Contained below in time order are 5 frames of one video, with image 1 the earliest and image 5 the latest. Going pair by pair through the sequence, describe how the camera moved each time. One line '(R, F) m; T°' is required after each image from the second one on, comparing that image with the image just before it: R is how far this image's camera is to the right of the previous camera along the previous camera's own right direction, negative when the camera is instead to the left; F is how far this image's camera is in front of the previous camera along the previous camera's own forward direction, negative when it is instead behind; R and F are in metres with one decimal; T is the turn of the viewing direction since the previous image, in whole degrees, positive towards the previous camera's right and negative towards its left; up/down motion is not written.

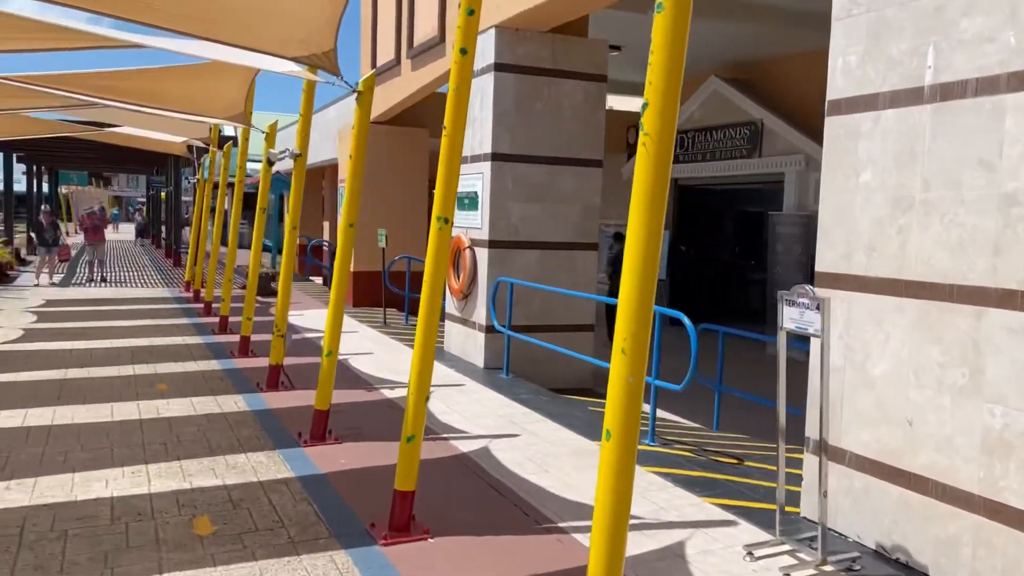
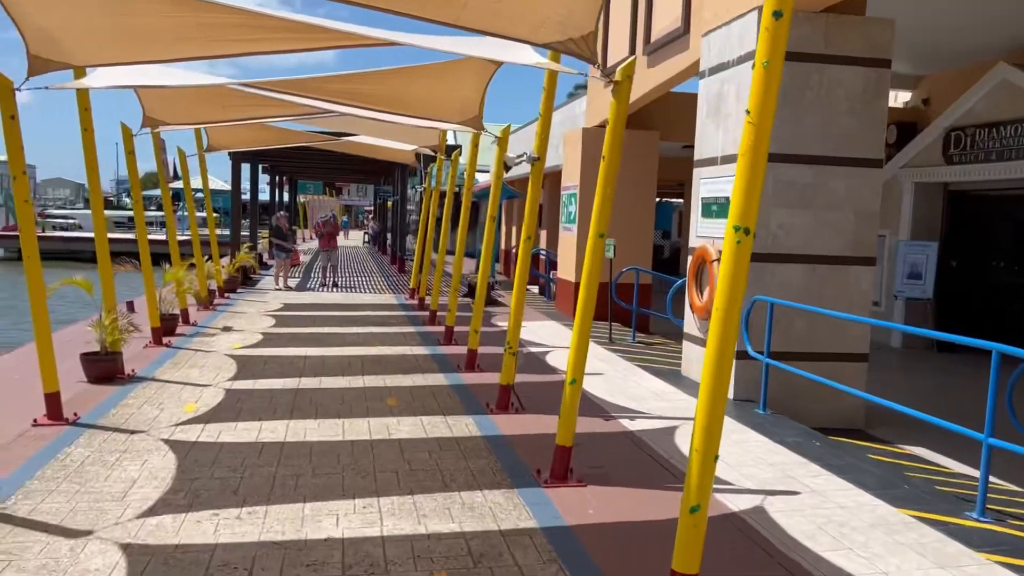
(-0.4, +0.8) m; -14°
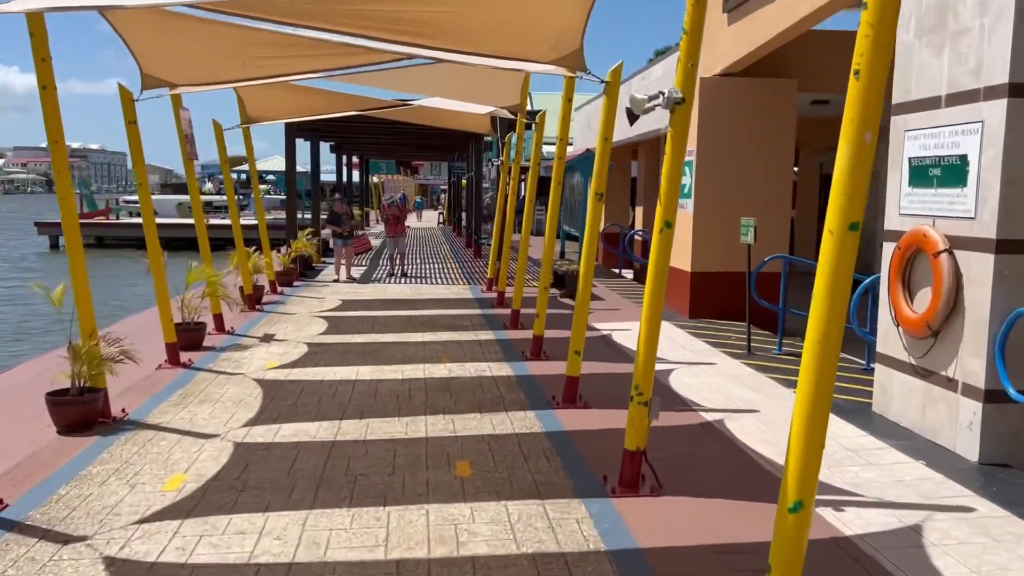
(-0.3, +2.3) m; -5°
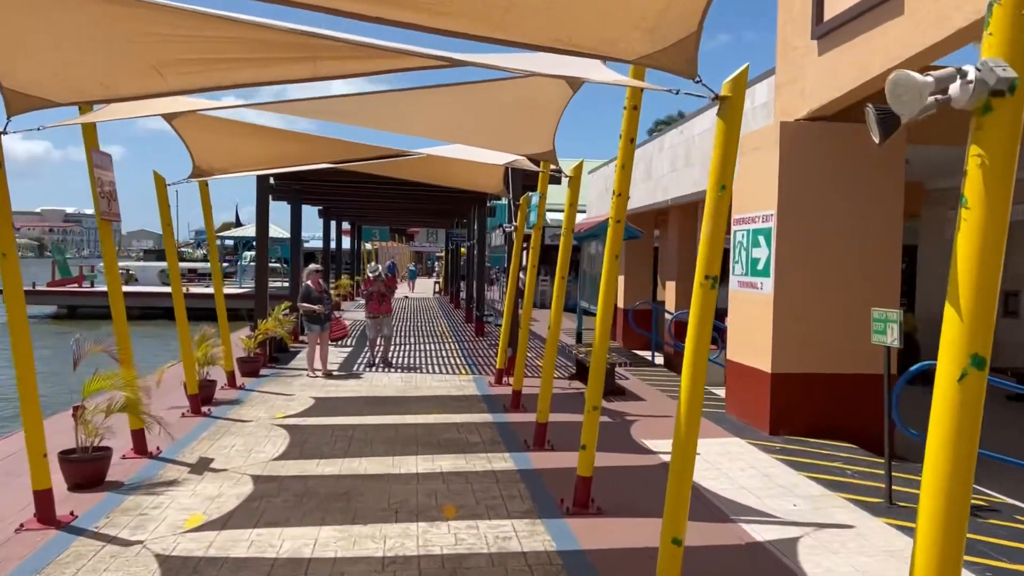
(-0.3, +2.5) m; 0°
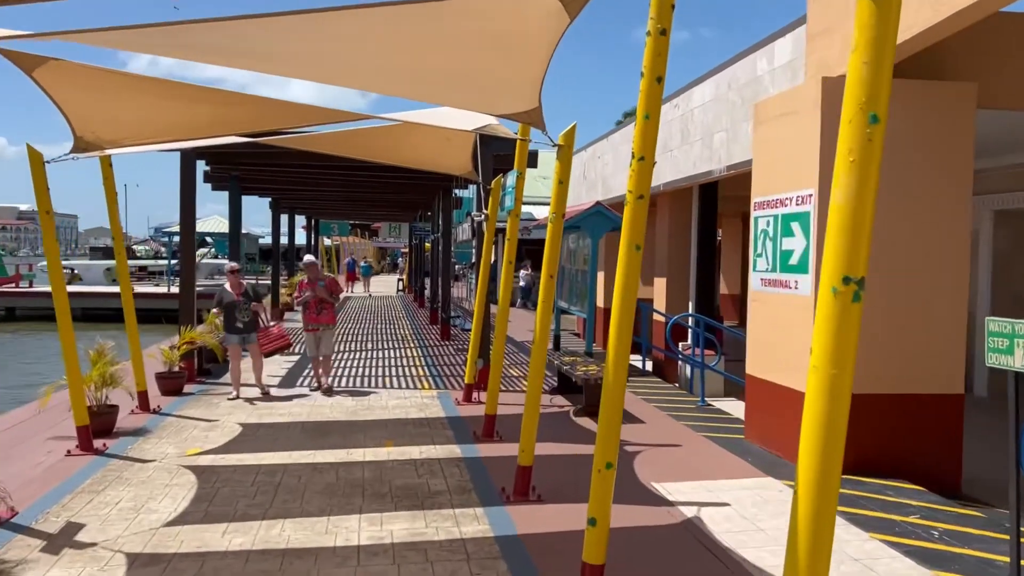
(0.0, +1.7) m; +2°
